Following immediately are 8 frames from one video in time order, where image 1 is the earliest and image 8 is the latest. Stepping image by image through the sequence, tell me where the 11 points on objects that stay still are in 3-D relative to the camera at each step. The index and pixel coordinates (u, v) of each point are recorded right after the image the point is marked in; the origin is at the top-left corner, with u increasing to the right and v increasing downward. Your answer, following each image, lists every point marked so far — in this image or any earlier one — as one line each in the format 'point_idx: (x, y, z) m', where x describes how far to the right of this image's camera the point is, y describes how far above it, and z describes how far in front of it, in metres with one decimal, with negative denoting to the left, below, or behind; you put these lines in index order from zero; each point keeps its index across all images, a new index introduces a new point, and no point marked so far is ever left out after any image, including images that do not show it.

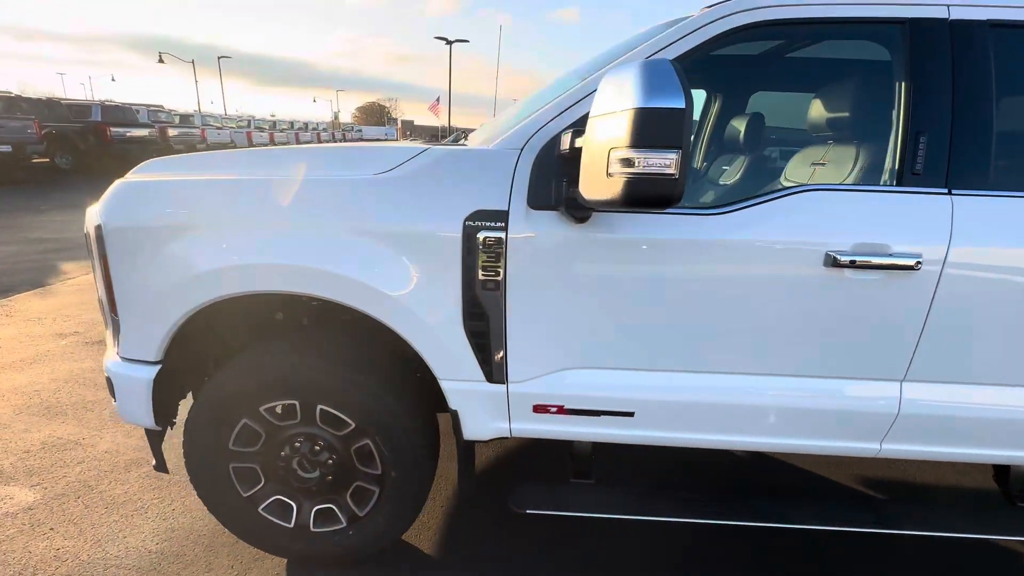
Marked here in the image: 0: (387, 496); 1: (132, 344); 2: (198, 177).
0: (-0.5, -0.8, +1.8) m
1: (-1.4, -0.2, +1.7) m
2: (-1.1, +0.4, +1.7) m
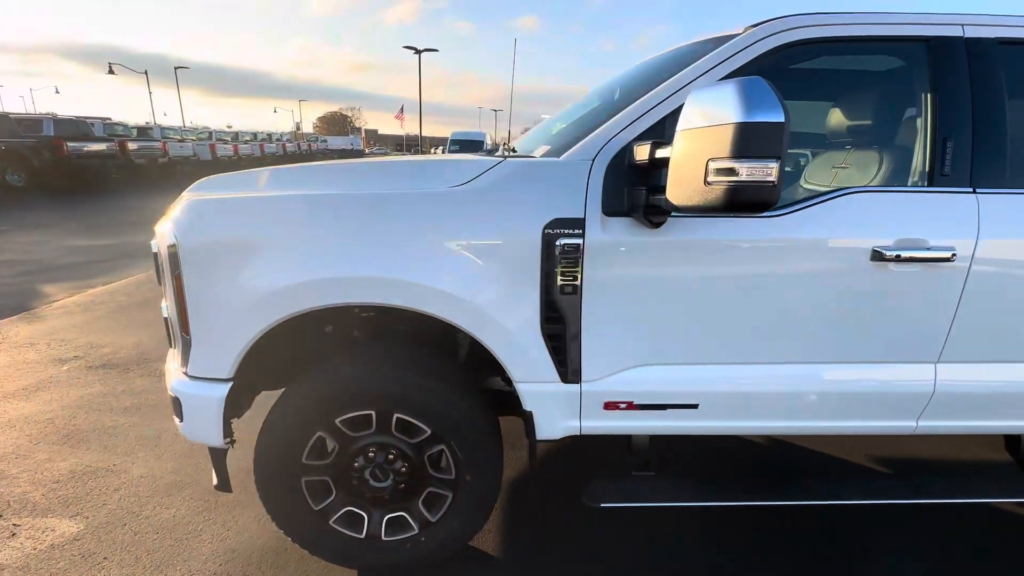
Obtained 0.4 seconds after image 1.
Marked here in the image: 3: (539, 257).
0: (-0.2, -0.9, +1.9) m
1: (-1.1, -0.3, +1.7) m
2: (-0.9, +0.4, +1.7) m
3: (+0.1, +0.1, +1.7) m
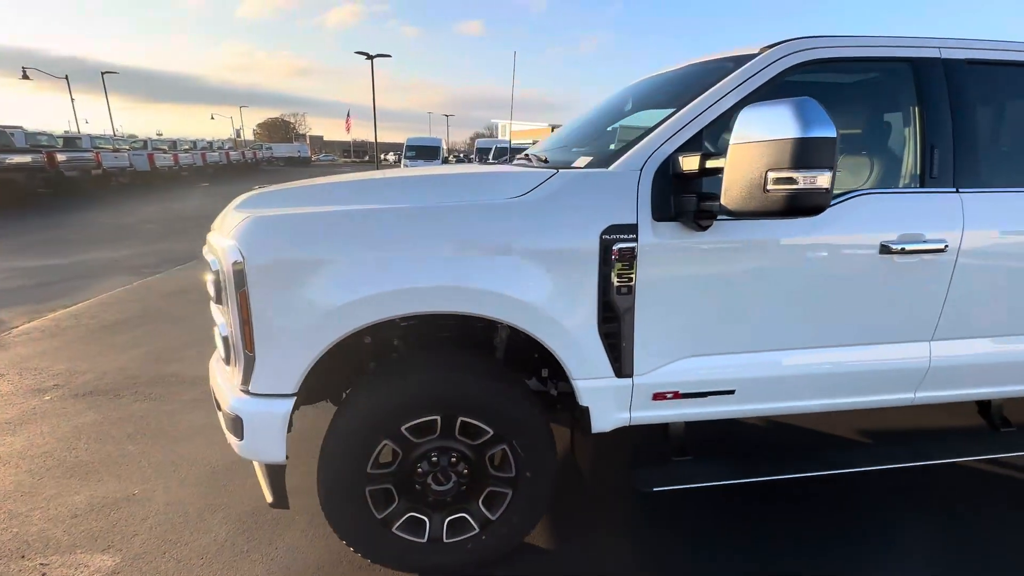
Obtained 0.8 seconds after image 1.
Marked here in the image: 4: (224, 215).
0: (0.0, -0.9, +2.0) m
1: (-0.9, -0.3, +1.7) m
2: (-0.7, +0.3, +1.8) m
3: (+0.3, +0.1, +1.8) m
4: (-1.2, +0.3, +1.9) m
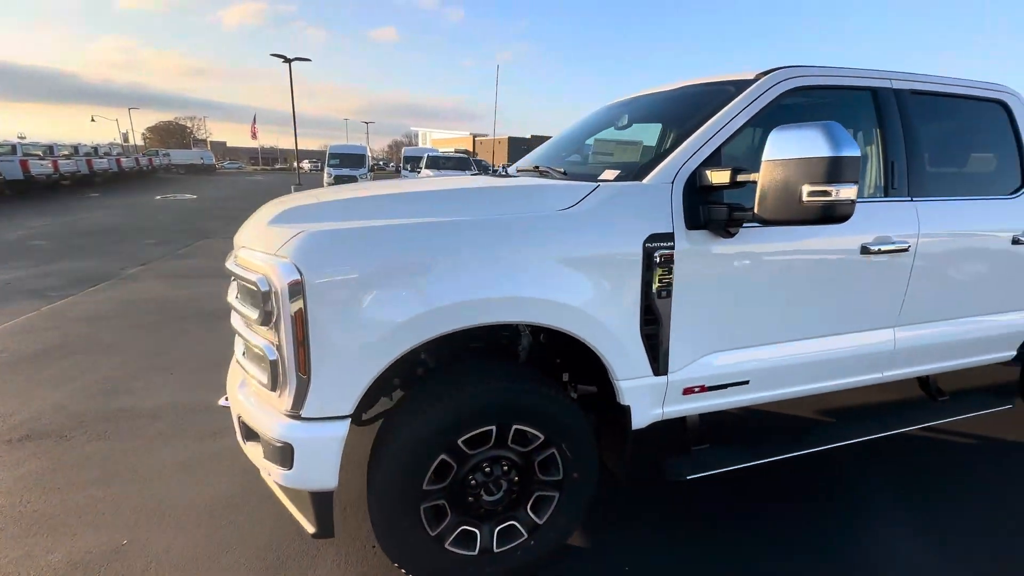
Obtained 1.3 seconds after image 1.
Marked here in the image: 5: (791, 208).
0: (+0.2, -0.9, +2.0) m
1: (-0.6, -0.4, +1.6) m
2: (-0.5, +0.2, +1.7) m
3: (+0.5, +0.1, +1.9) m
4: (-1.0, +0.2, +1.8) m
5: (+1.0, +0.3, +1.7) m
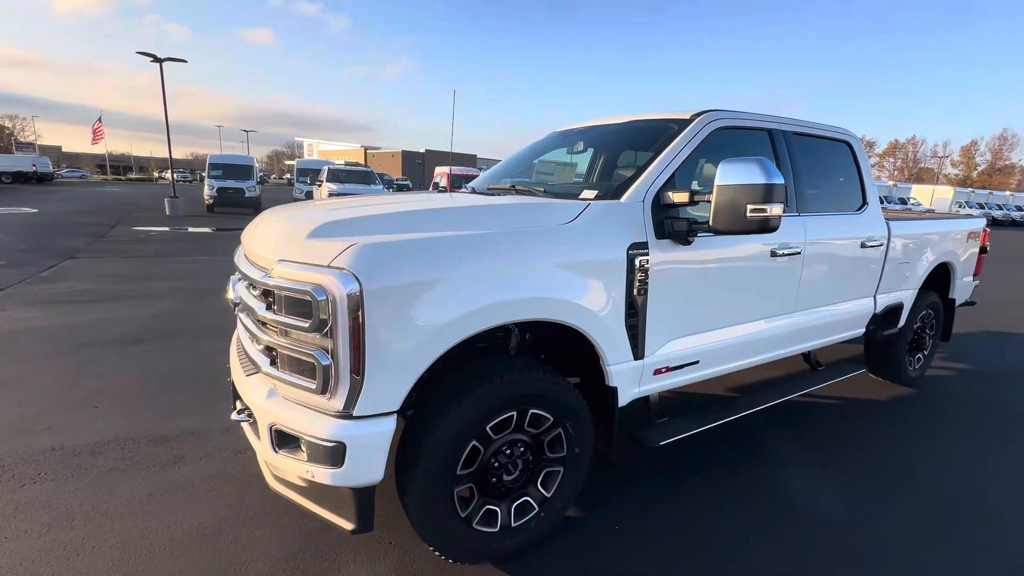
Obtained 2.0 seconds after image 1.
0: (+0.3, -0.9, +2.4) m
1: (-0.5, -0.4, +1.8) m
2: (-0.4, +0.2, +1.9) m
3: (+0.5, +0.1, +2.3) m
4: (-0.9, +0.2, +1.9) m
5: (+1.1, +0.3, +2.2) m
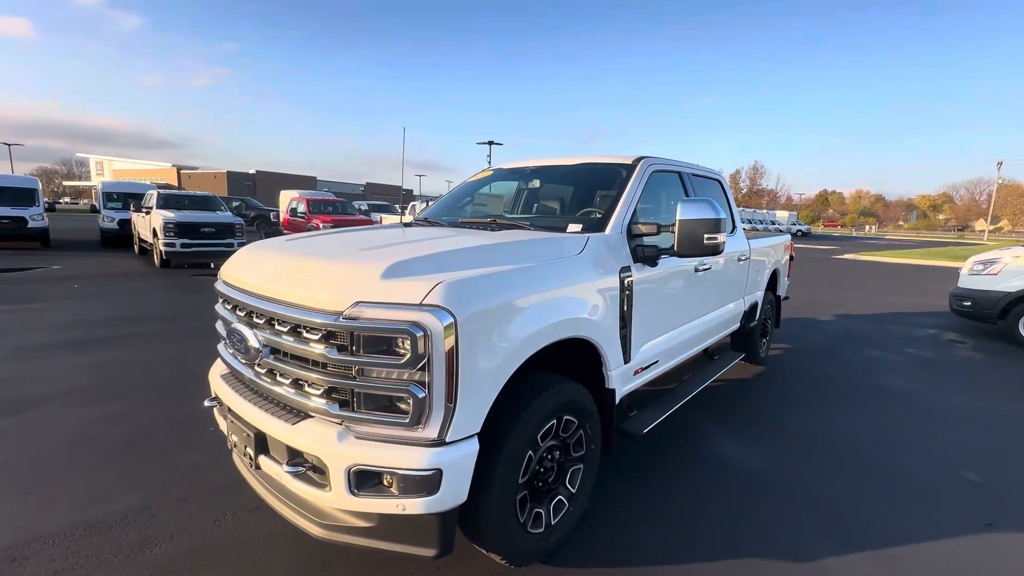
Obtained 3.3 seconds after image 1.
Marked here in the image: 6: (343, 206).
0: (+0.4, -1.0, +2.7) m
1: (-0.2, -0.6, +2.0) m
2: (-0.2, +0.1, +2.1) m
3: (+0.6, 0.0, +2.8) m
4: (-0.6, 0.0, +1.9) m
5: (+1.1, +0.3, +2.9) m
6: (-6.6, +3.2, +18.3) m
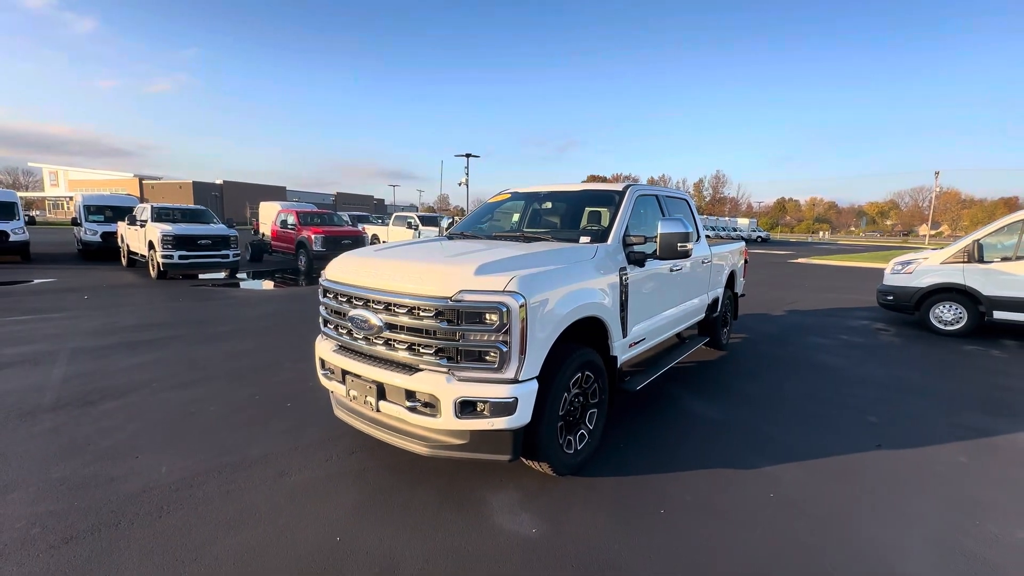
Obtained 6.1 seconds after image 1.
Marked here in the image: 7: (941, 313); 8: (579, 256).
0: (+0.7, -1.0, +3.8) m
1: (+0.1, -0.5, +3.0) m
2: (+0.1, +0.1, +3.2) m
3: (+0.9, 0.0, +3.9) m
4: (-0.3, 0.0, +2.9) m
5: (+1.4, +0.3, +4.0) m
6: (-7.4, +2.9, +18.9) m
7: (+7.8, -0.5, +8.5) m
8: (+0.5, +0.3, +3.6) m
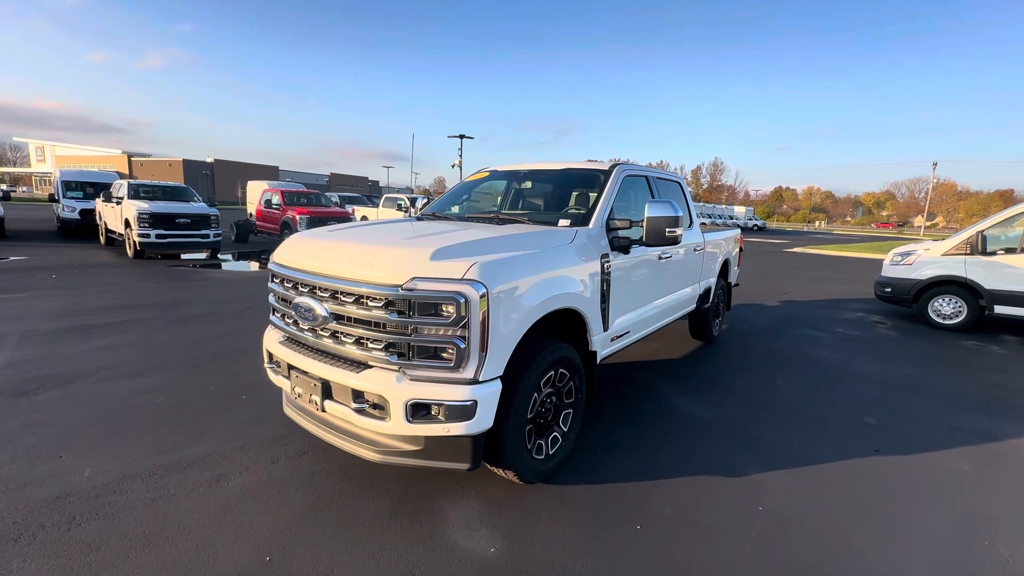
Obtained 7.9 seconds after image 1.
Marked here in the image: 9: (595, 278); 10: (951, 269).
0: (+0.5, -0.9, +3.4) m
1: (-0.1, -0.4, +2.6) m
2: (-0.1, +0.2, +2.8) m
3: (+0.6, +0.1, +3.5) m
4: (-0.5, +0.1, +2.6) m
5: (+1.2, +0.4, +3.6) m
6: (-7.7, +3.6, +18.4) m
7: (+7.5, -0.3, +8.2) m
8: (+0.3, +0.3, +3.3) m
9: (+0.6, +0.1, +3.5) m
10: (+7.5, +0.3, +8.0) m
